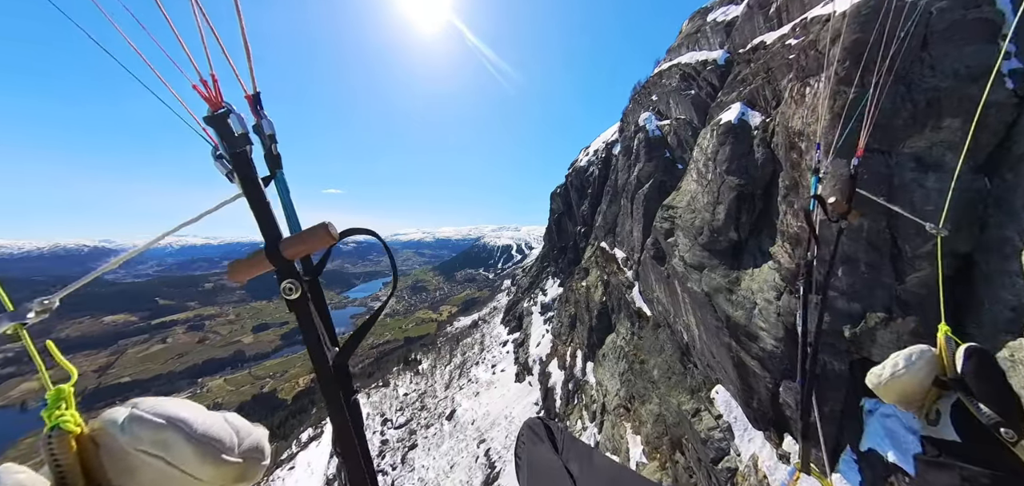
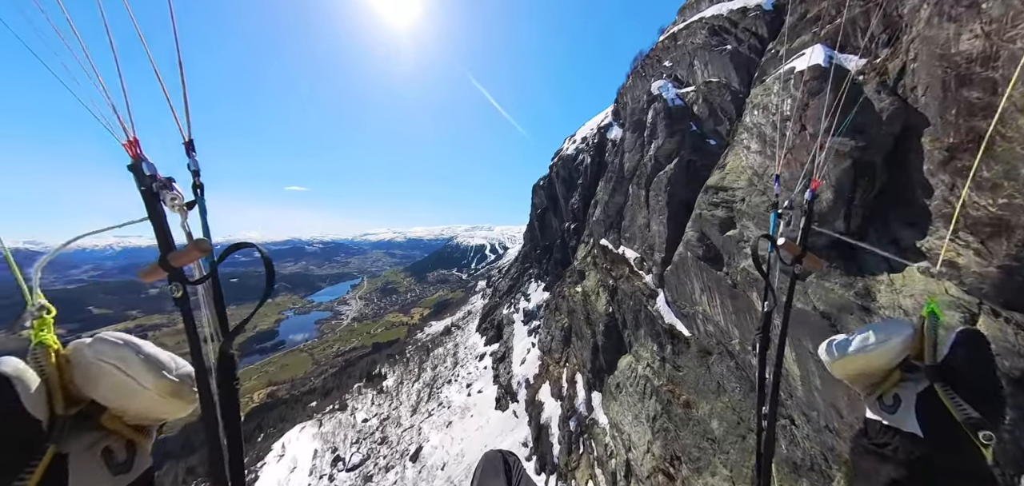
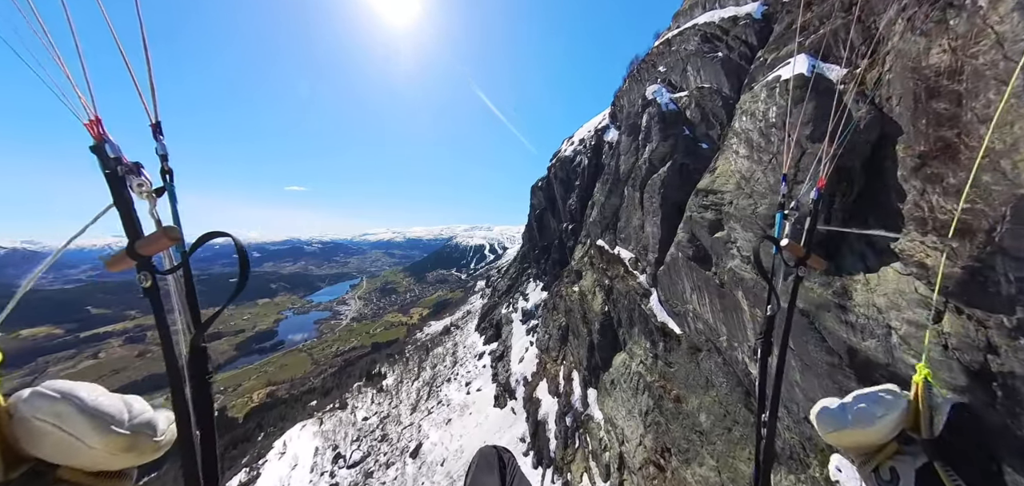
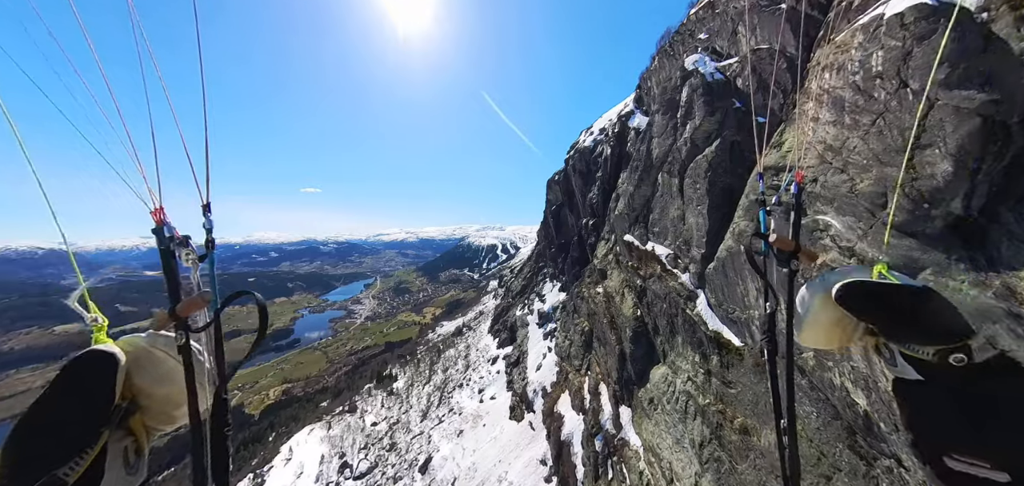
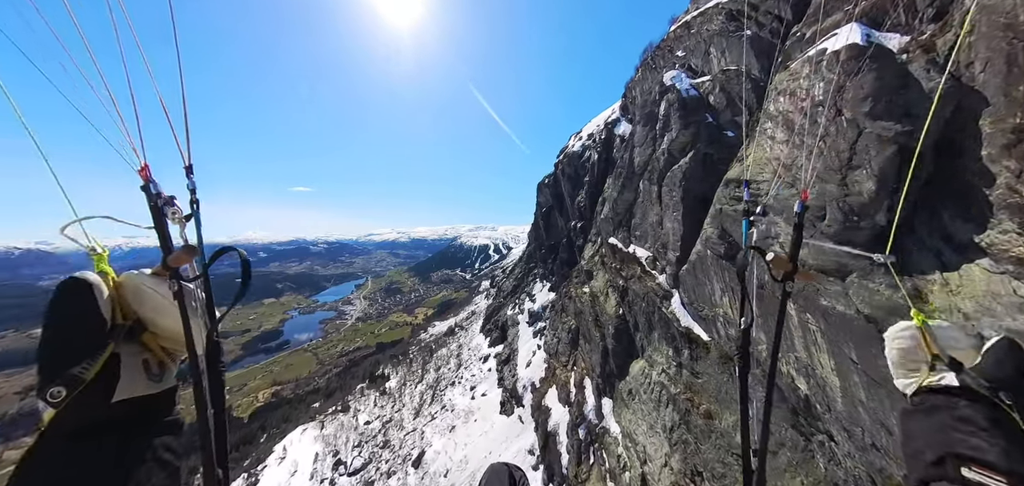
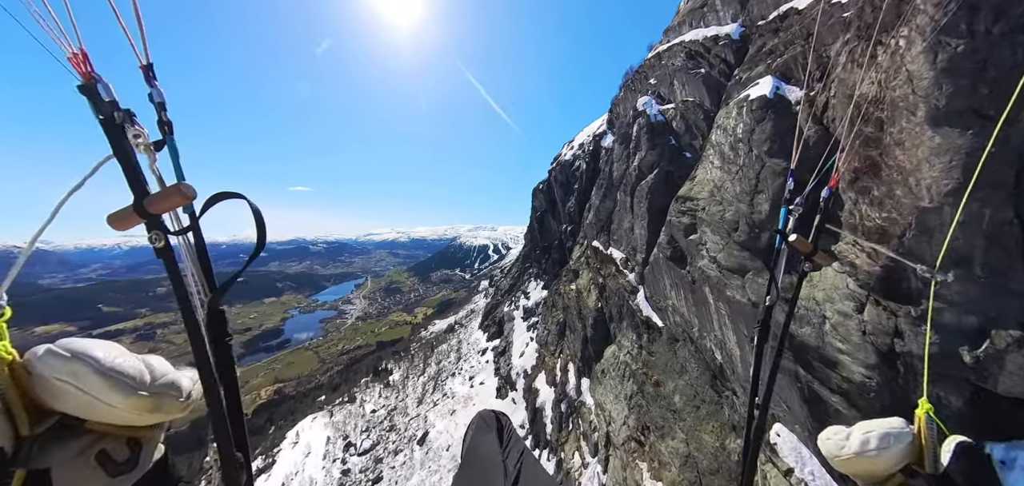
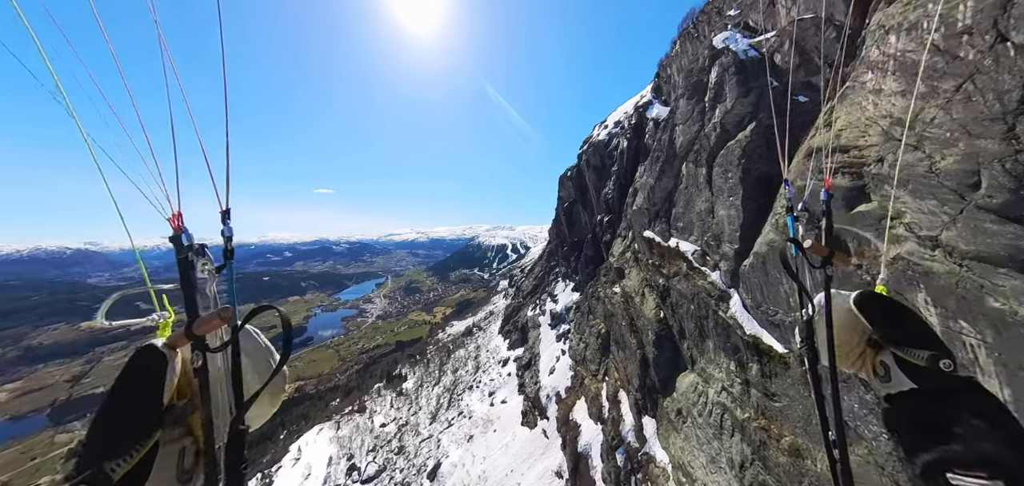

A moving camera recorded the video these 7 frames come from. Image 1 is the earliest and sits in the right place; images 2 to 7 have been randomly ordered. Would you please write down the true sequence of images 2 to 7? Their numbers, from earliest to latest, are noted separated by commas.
6, 3, 2, 5, 4, 7
